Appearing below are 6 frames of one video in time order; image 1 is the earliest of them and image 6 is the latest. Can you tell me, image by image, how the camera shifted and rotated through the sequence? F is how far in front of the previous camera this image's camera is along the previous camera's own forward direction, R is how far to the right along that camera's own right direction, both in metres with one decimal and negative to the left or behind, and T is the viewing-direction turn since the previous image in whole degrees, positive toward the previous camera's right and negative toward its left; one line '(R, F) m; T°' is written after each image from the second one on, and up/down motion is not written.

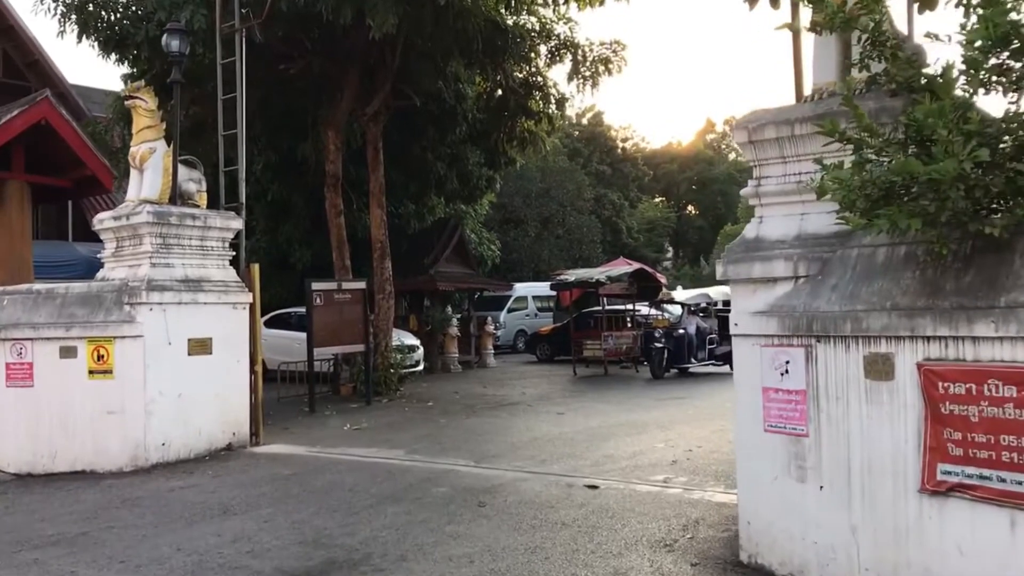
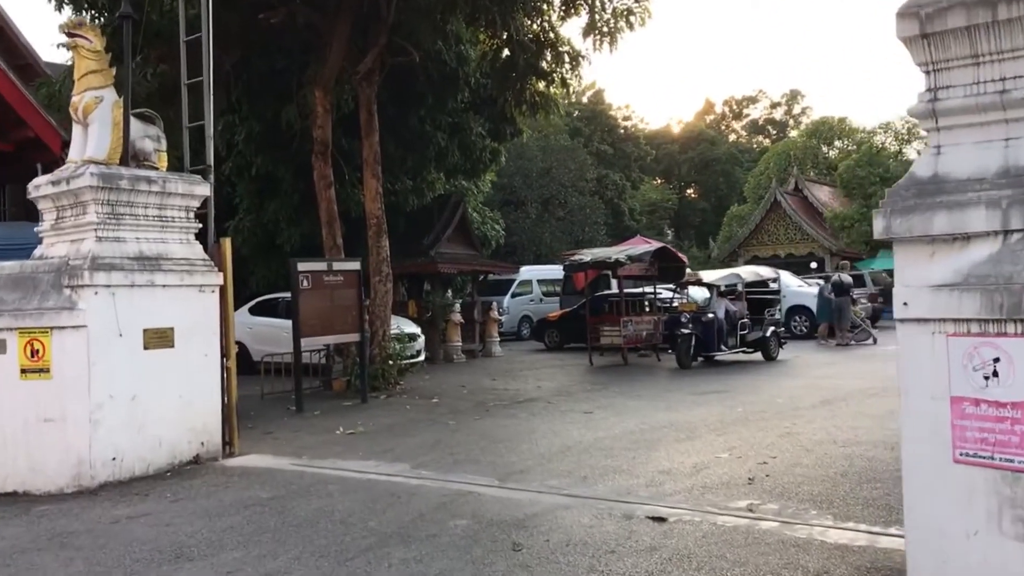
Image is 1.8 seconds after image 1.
(-0.3, +1.7) m; 0°
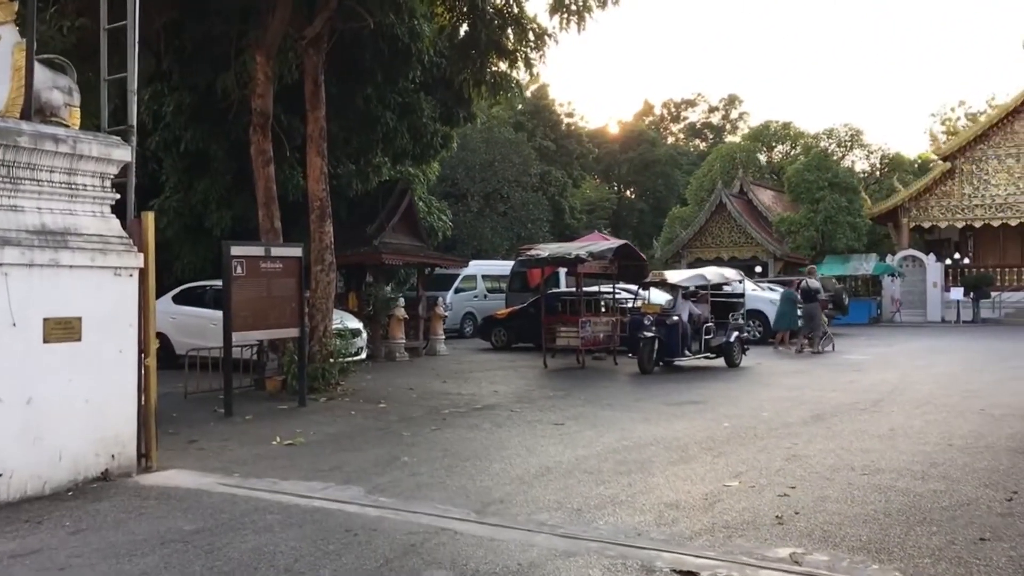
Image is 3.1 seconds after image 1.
(-0.3, +1.1) m; +4°
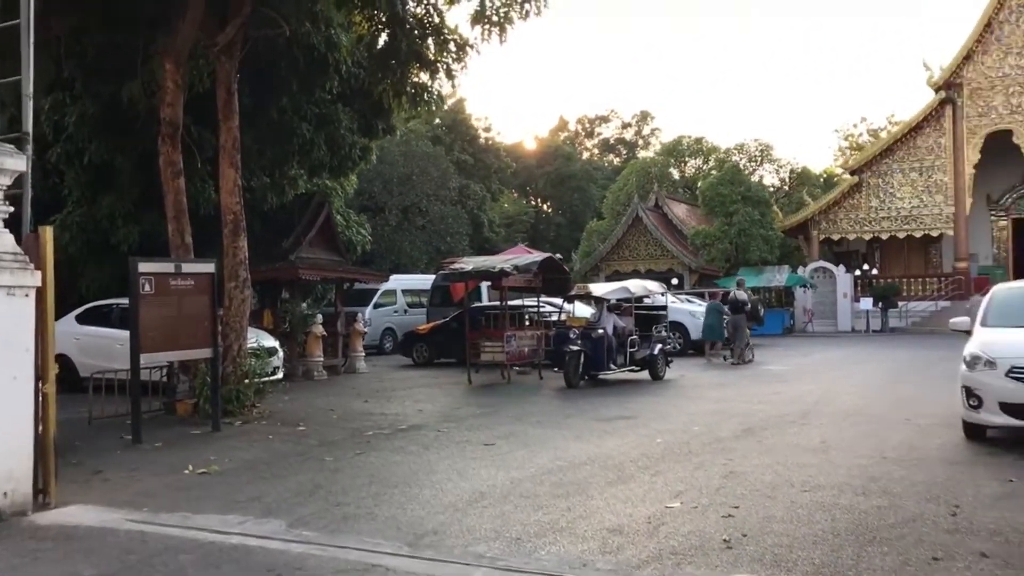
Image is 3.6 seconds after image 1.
(-0.1, +0.3) m; +5°
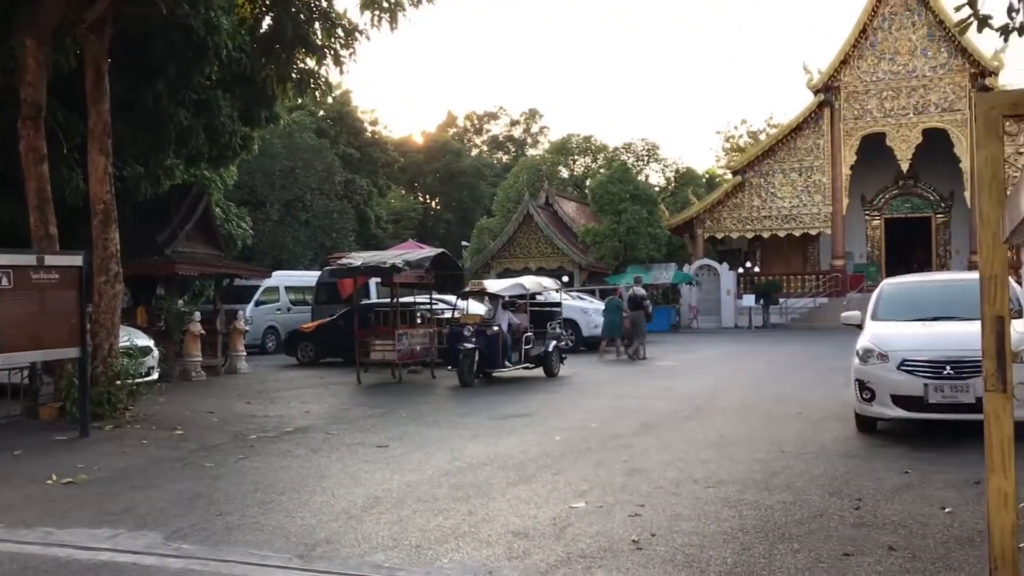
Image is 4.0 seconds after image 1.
(-0.1, +0.3) m; +7°
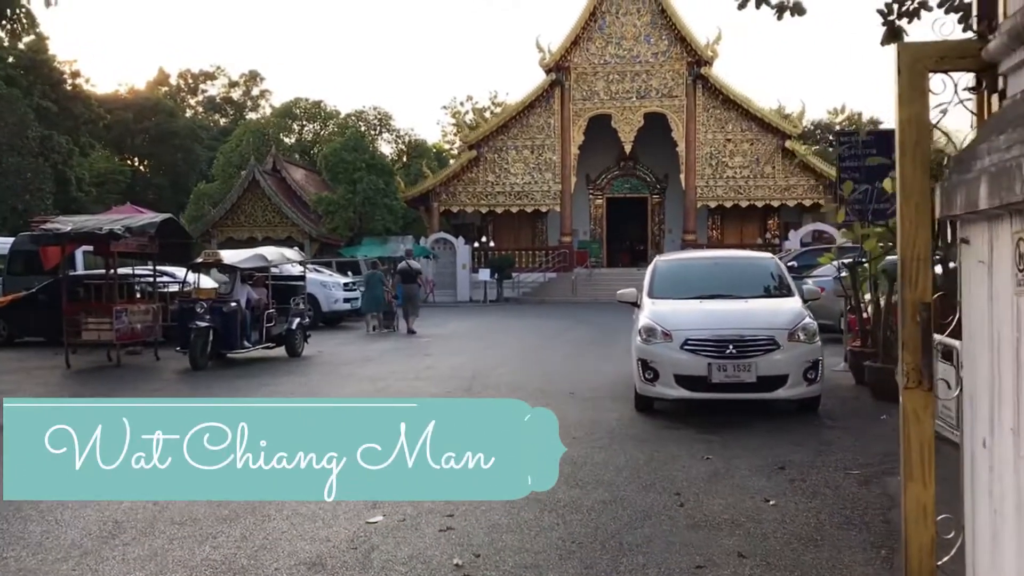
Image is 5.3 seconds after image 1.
(-0.3, +0.9) m; +16°
